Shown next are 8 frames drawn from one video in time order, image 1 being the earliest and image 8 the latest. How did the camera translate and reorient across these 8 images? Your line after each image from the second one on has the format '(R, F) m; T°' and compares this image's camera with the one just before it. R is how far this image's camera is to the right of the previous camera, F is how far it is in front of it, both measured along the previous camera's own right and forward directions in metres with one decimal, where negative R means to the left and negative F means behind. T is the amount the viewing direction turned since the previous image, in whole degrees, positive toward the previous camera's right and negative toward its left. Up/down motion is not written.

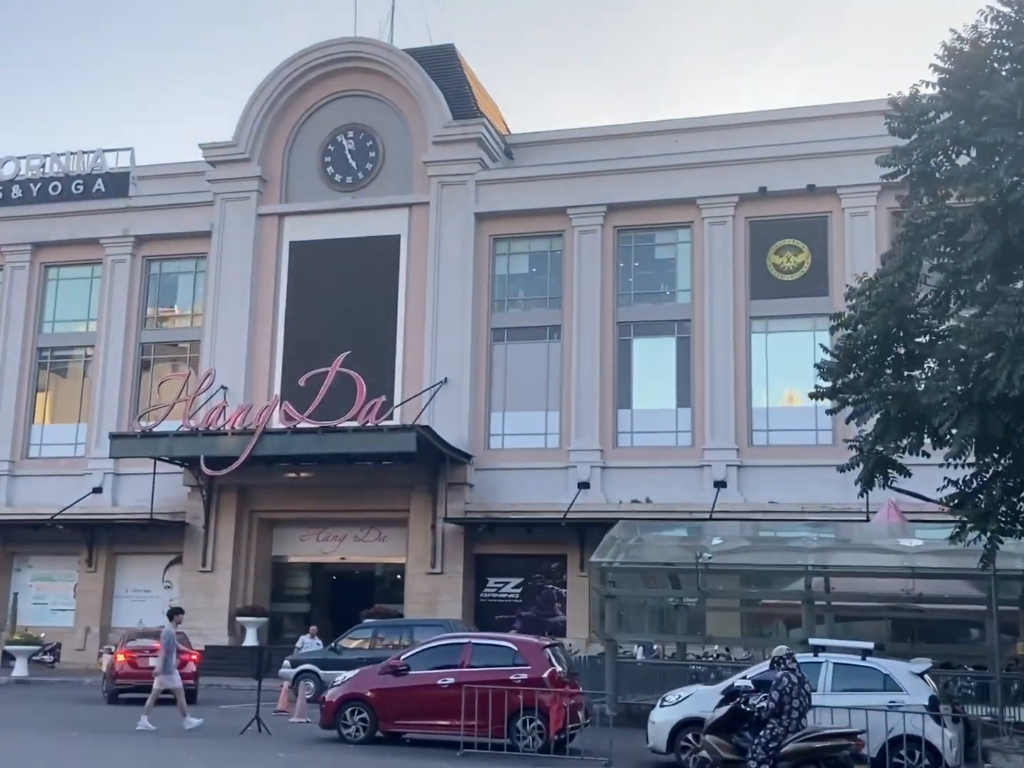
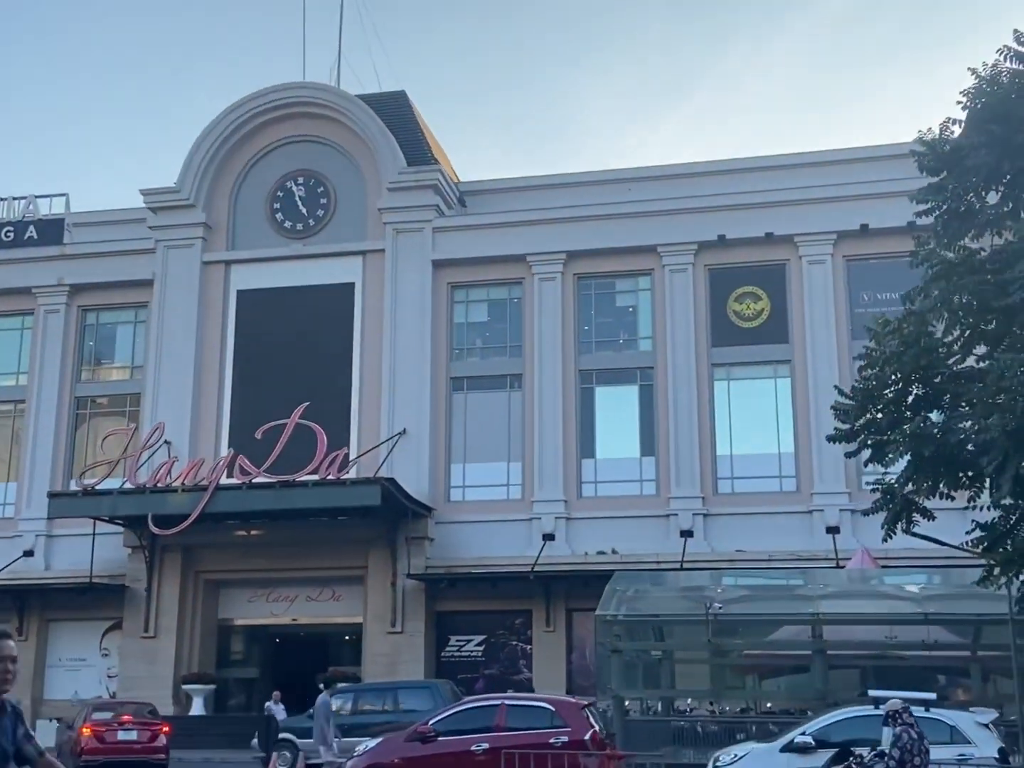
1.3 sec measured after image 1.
(-0.9, +0.6) m; +4°
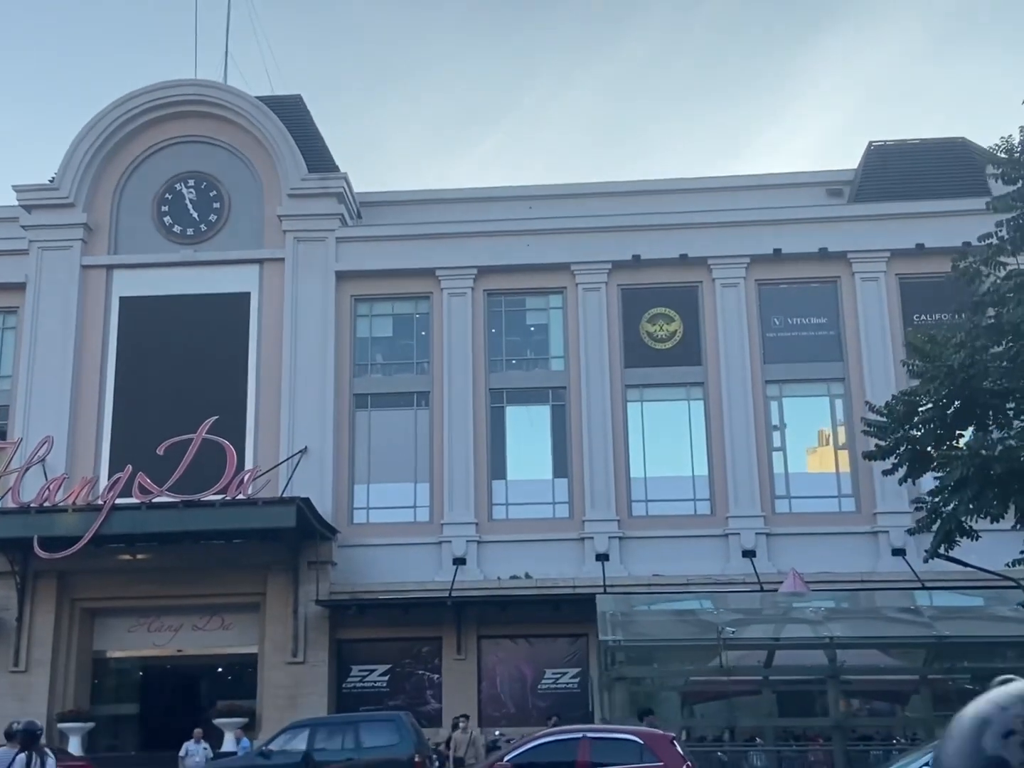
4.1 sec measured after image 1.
(-2.0, +1.0) m; +9°
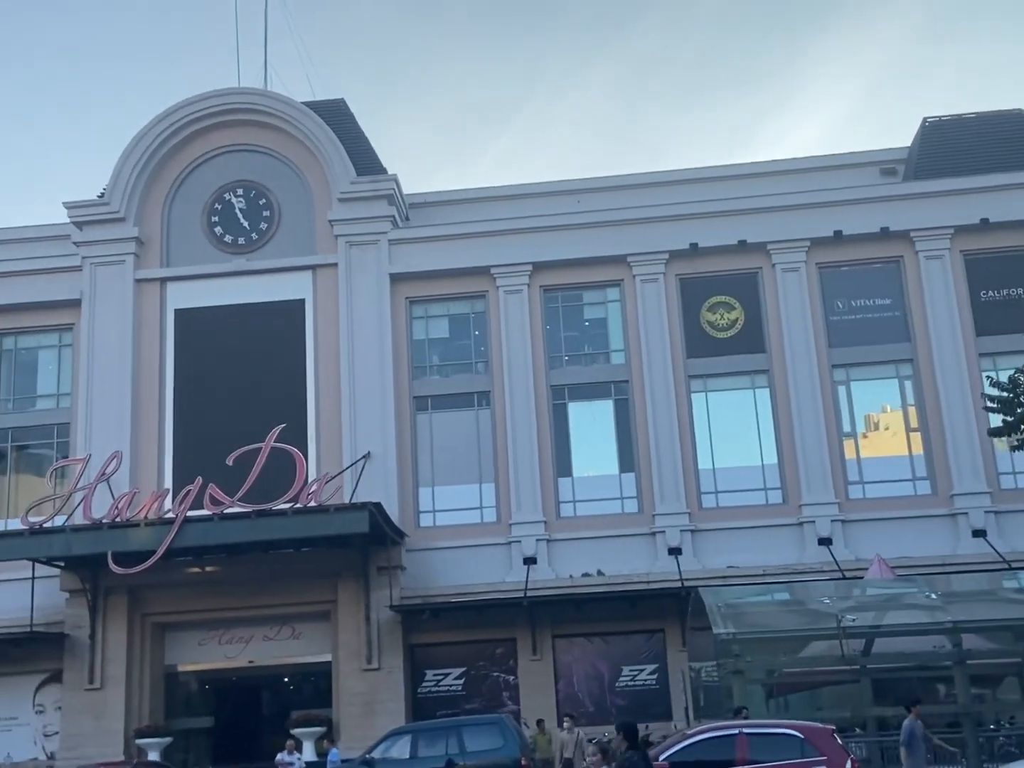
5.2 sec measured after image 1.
(-0.8, +0.3) m; -1°
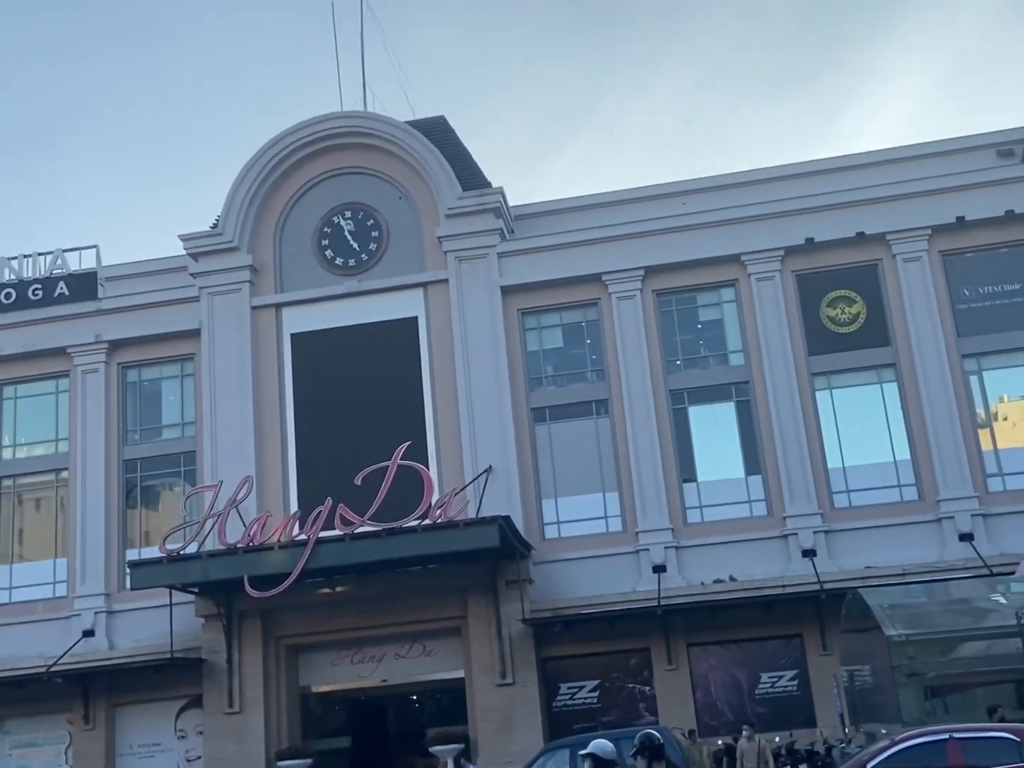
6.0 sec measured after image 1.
(-0.7, +0.2) m; -4°
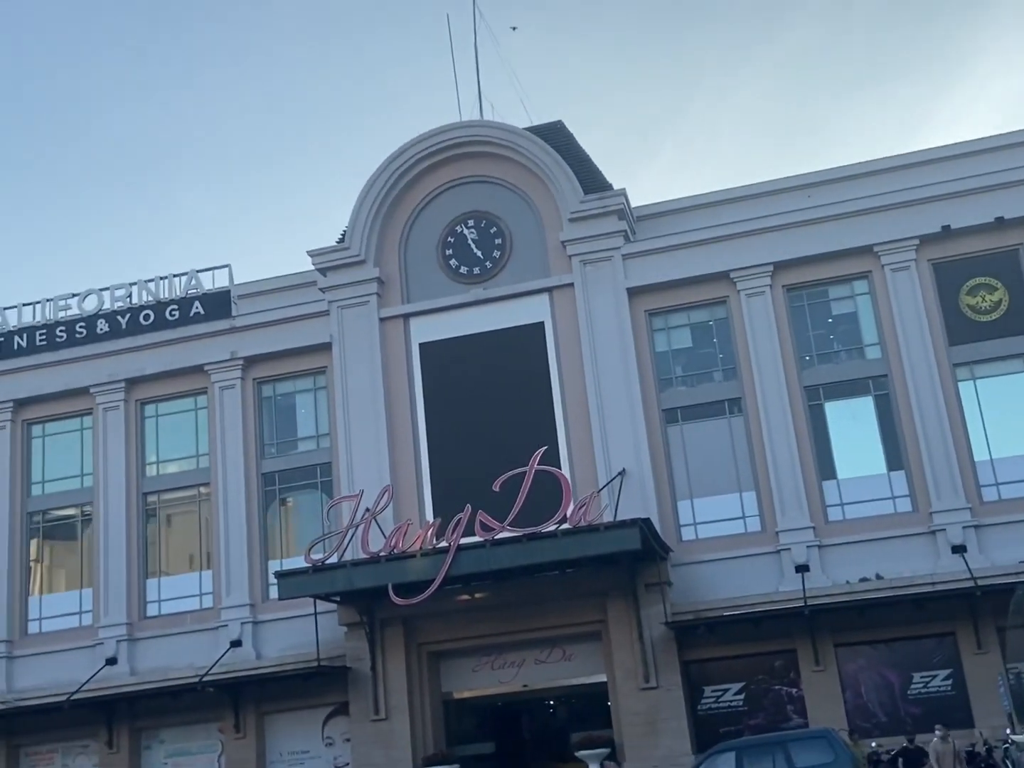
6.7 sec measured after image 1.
(-0.7, 0.0) m; -5°
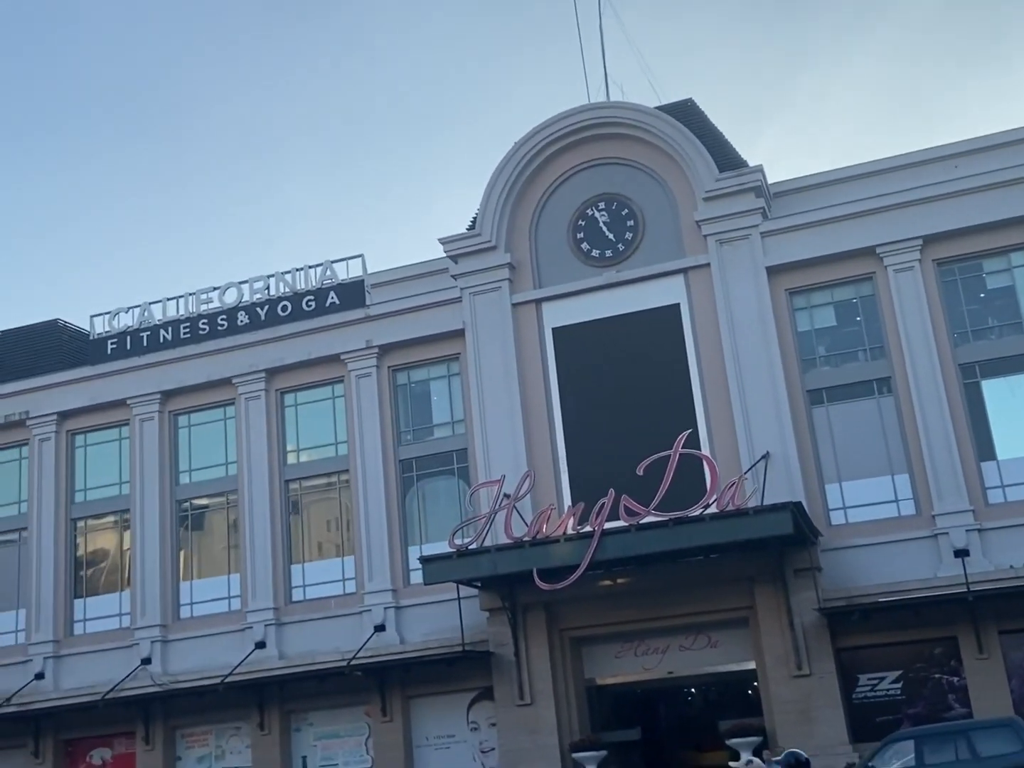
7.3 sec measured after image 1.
(-0.7, +0.2) m; -6°
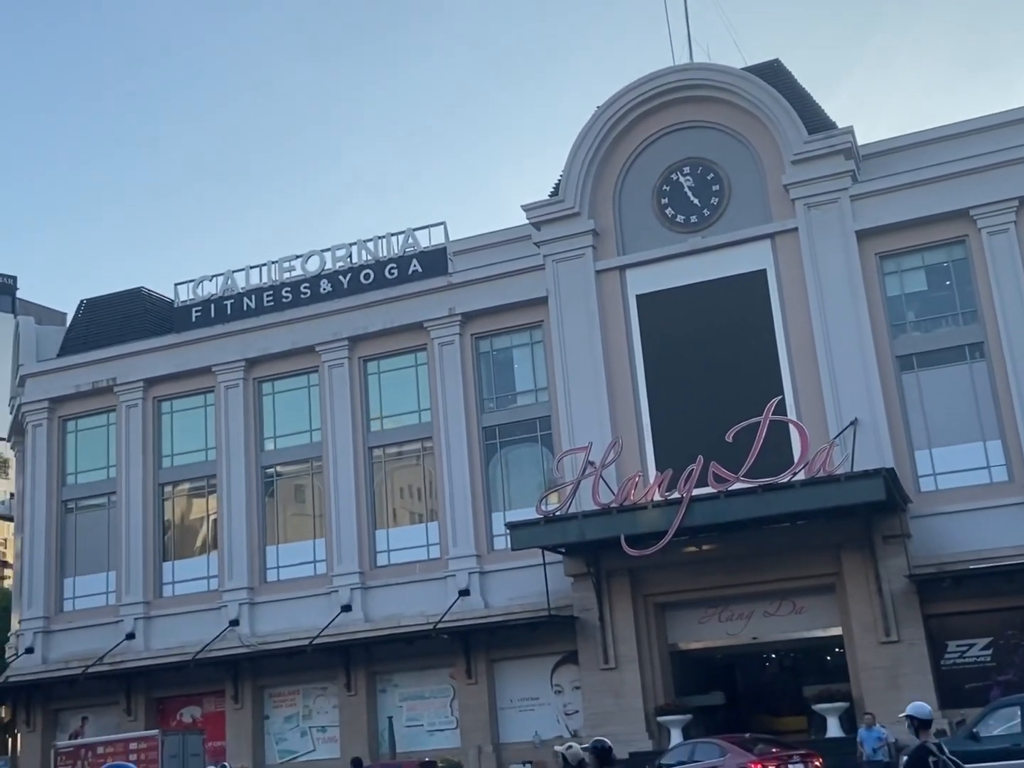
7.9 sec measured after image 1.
(-0.7, -0.1) m; -3°
